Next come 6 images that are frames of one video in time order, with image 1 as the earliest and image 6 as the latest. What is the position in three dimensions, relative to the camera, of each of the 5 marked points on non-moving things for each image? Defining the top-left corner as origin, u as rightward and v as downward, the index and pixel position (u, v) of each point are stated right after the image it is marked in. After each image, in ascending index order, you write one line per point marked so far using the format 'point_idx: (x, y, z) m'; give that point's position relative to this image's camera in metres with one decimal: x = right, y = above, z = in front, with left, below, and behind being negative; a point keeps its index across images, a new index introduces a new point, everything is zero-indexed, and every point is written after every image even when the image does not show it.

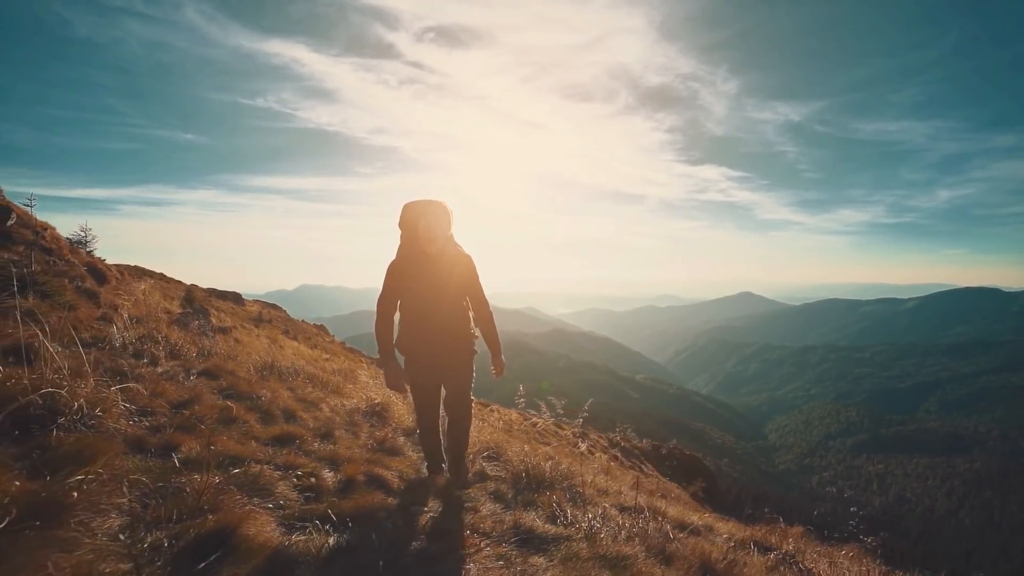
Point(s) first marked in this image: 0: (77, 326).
0: (-6.3, -0.6, +7.7) m
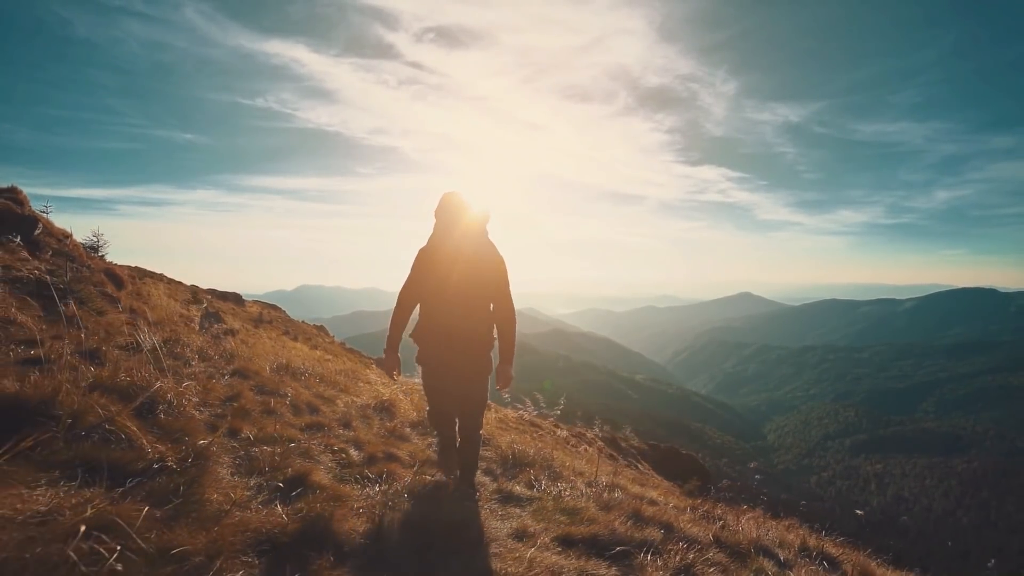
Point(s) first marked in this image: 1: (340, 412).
0: (-6.4, -0.8, +8.5) m
1: (-2.7, -1.9, +8.3) m
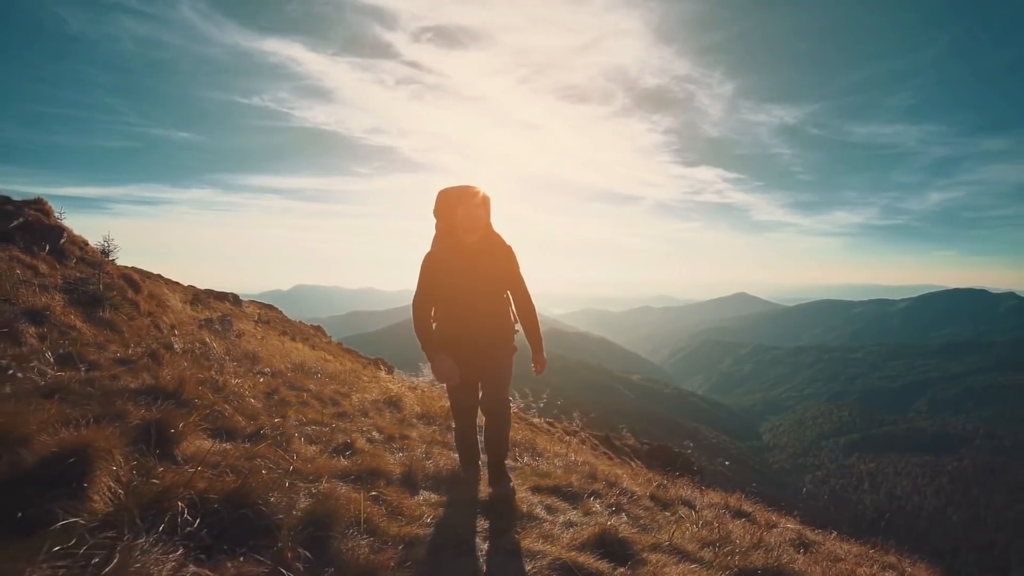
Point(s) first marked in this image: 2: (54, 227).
0: (-6.5, -0.9, +9.5) m
1: (-2.9, -2.1, +9.3) m
2: (-13.0, +1.7, +14.6) m
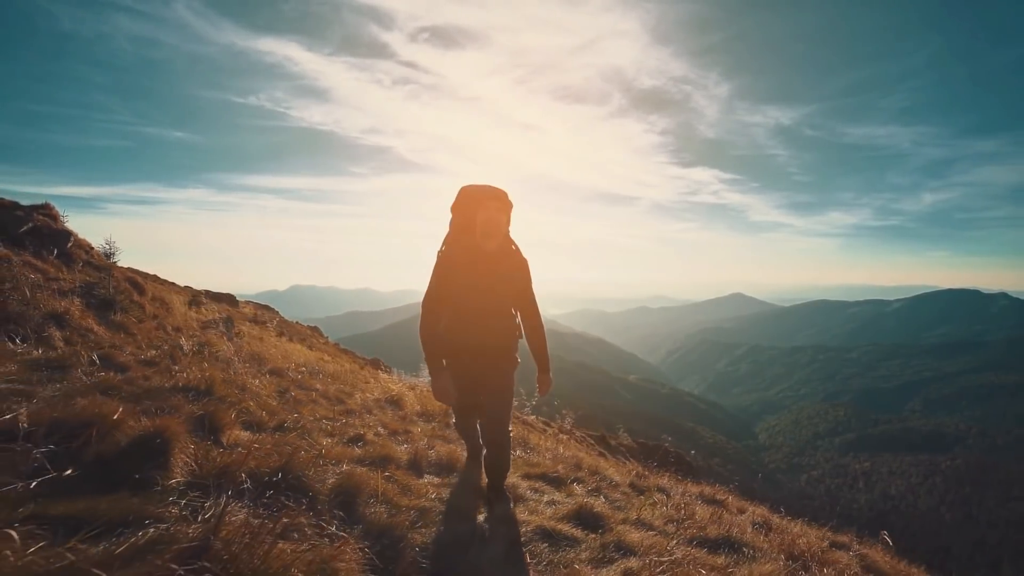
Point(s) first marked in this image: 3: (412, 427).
0: (-6.6, -1.0, +9.9) m
1: (-3.0, -2.2, +9.8) m
2: (-13.1, +1.6, +15.0) m
3: (-1.8, -2.6, +9.1) m
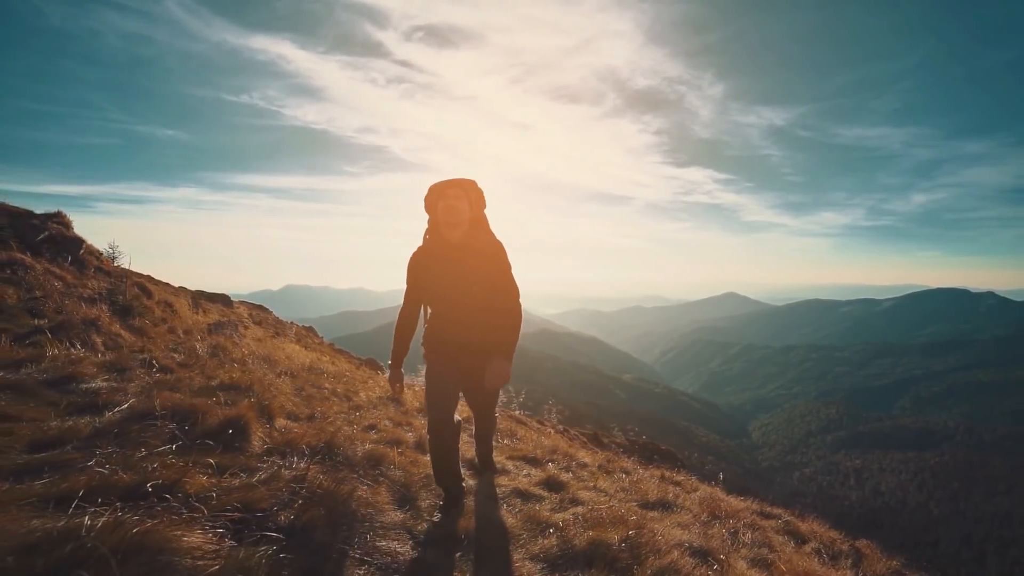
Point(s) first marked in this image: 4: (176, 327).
0: (-6.8, -1.1, +10.7) m
1: (-3.1, -2.3, +10.6) m
2: (-13.3, +1.5, +15.6) m
3: (-2.0, -2.7, +9.9) m
4: (-8.7, -1.0, +13.2) m
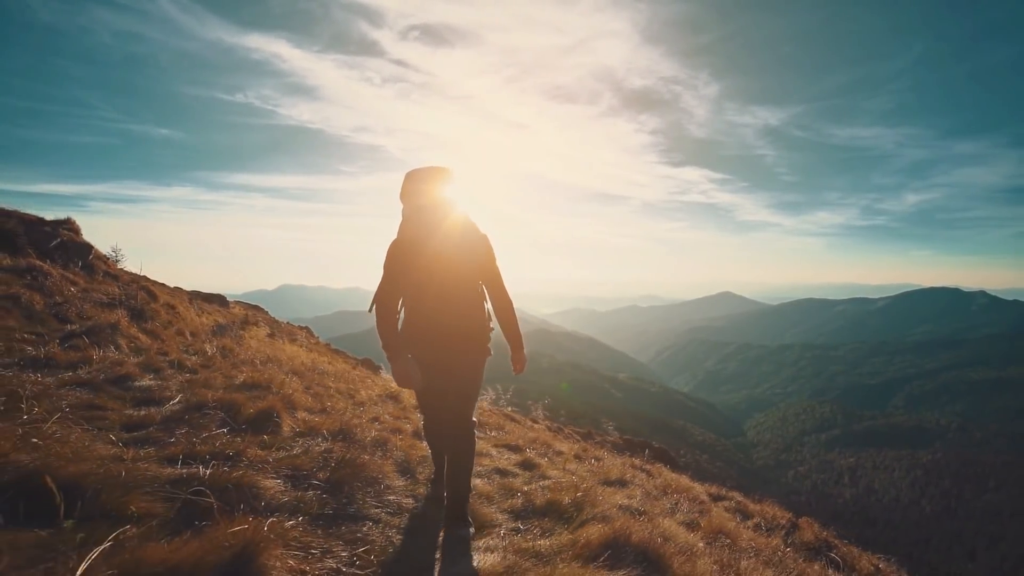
0: (-6.9, -1.2, +11.2) m
1: (-3.2, -2.4, +11.1) m
2: (-13.4, +1.4, +16.1) m
3: (-2.1, -2.8, +10.4) m
4: (-8.8, -1.1, +13.7) m
